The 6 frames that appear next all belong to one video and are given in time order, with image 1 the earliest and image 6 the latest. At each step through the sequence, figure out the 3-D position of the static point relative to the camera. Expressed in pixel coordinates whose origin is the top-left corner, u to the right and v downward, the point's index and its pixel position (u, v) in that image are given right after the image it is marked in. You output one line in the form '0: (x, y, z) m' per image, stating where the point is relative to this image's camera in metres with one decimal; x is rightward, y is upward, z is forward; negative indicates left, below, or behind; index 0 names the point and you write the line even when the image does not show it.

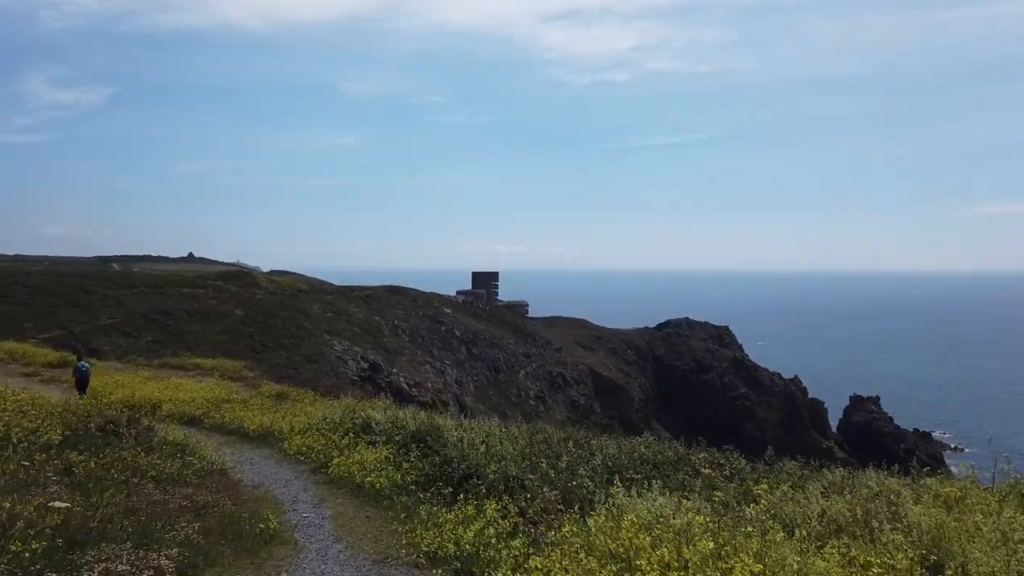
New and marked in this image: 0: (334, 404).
0: (-4.3, -2.8, +16.0) m
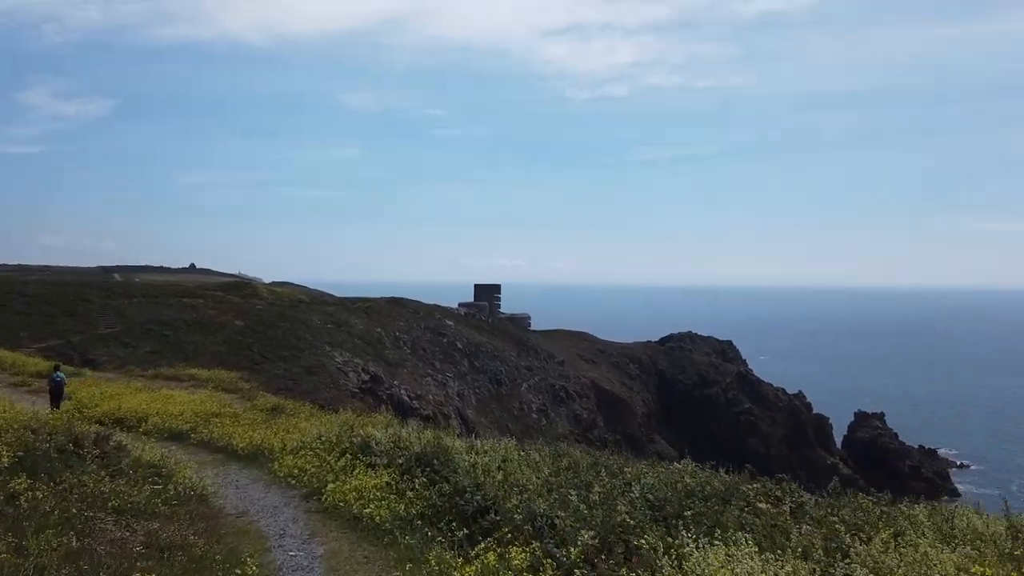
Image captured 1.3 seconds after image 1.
0: (-4.2, -3.1, +15.6) m
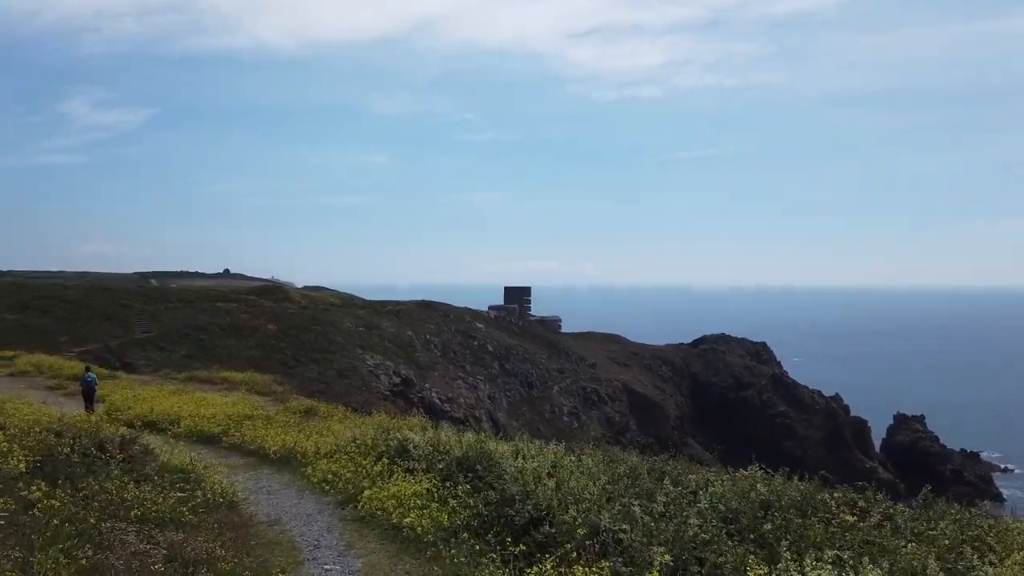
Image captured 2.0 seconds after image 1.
0: (-3.4, -3.1, +15.5) m
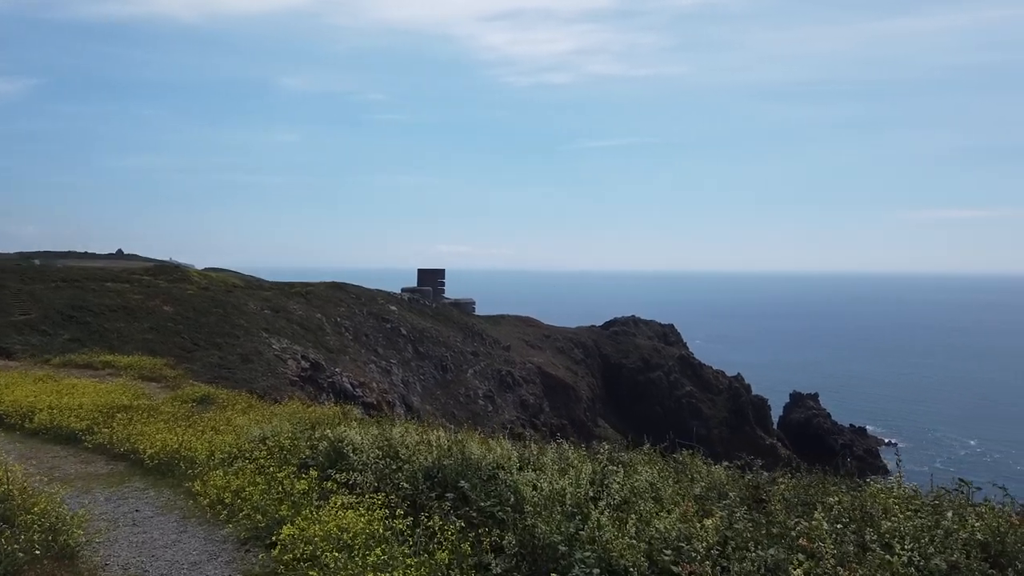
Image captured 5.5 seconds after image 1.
0: (-5.1, -2.6, +14.1) m
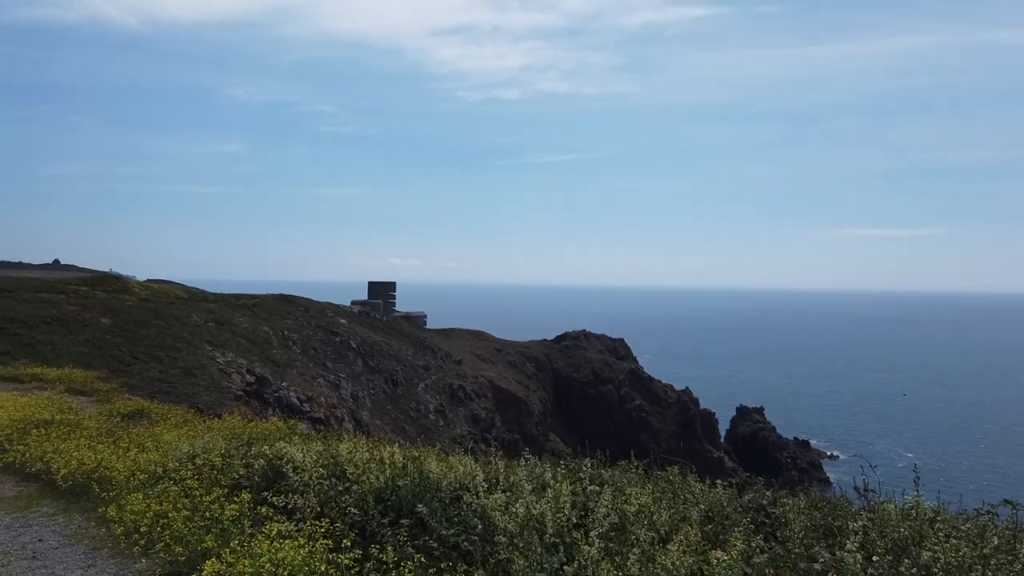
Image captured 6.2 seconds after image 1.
0: (-6.0, -2.8, +13.5) m
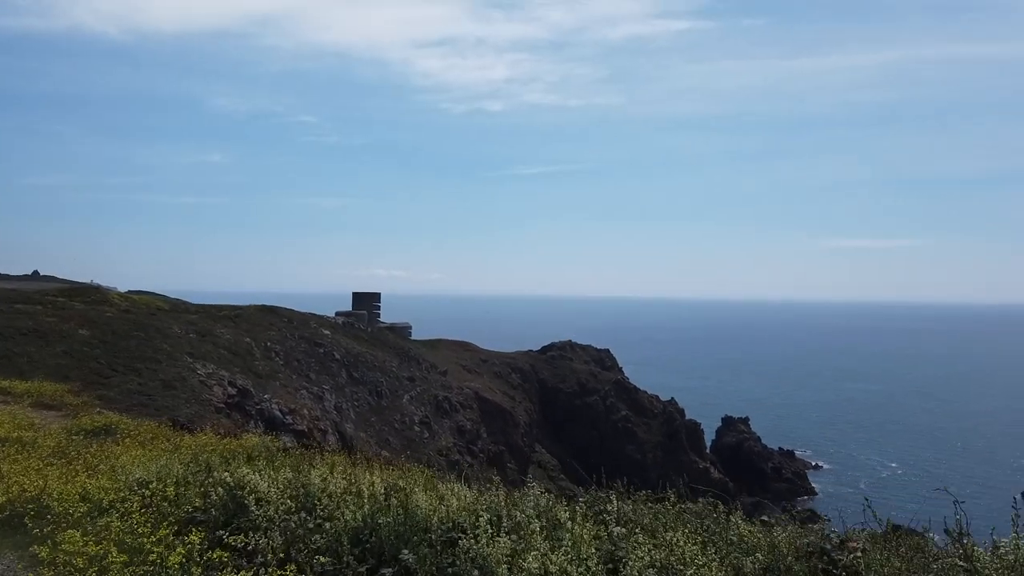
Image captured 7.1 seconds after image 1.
0: (-6.3, -2.9, +13.0) m
